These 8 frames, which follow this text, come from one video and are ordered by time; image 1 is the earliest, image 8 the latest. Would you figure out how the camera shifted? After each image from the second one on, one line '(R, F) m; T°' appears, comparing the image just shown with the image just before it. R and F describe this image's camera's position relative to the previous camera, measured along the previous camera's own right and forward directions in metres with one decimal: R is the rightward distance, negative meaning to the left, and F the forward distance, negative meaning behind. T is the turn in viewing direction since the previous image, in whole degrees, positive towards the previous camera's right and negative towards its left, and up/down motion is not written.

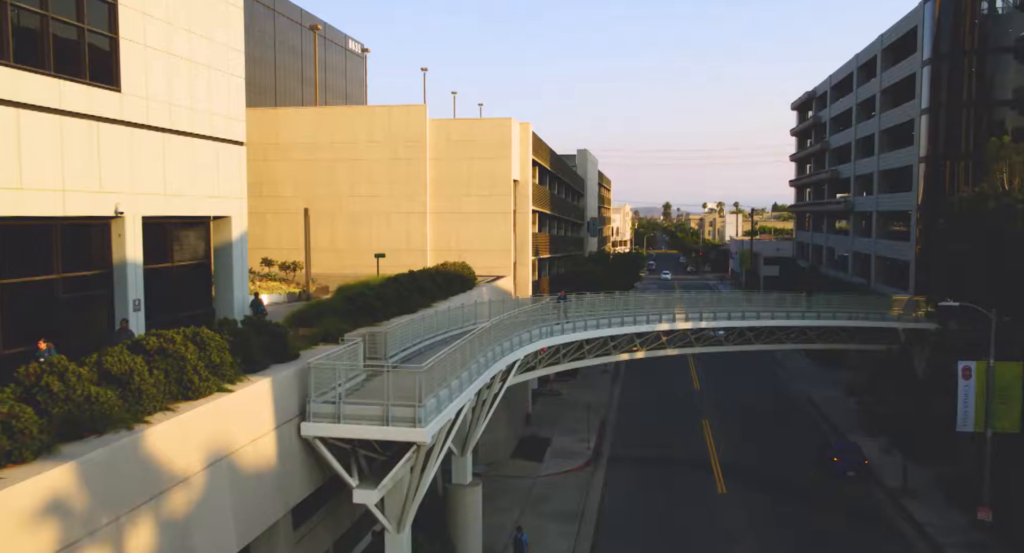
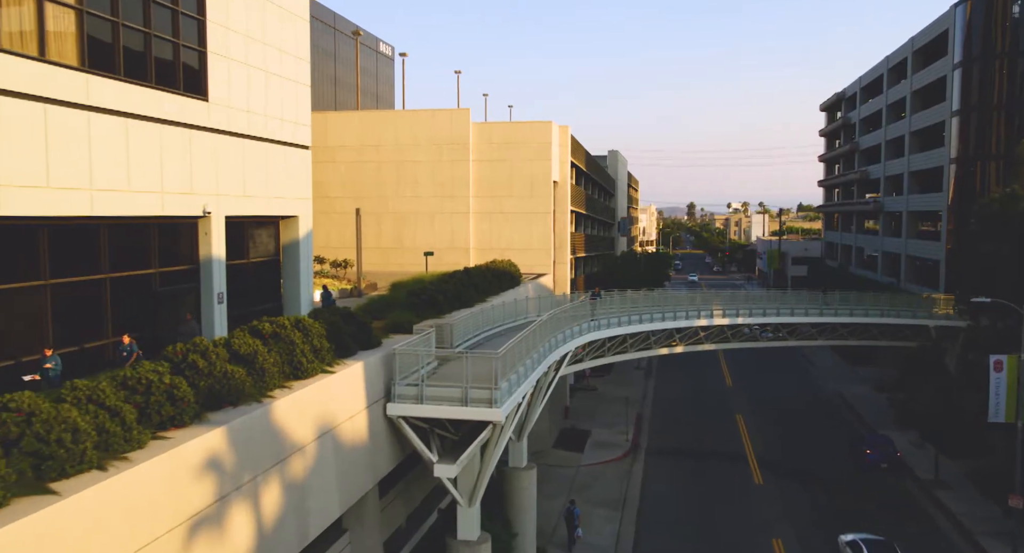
(-1.0, -1.4) m; -2°
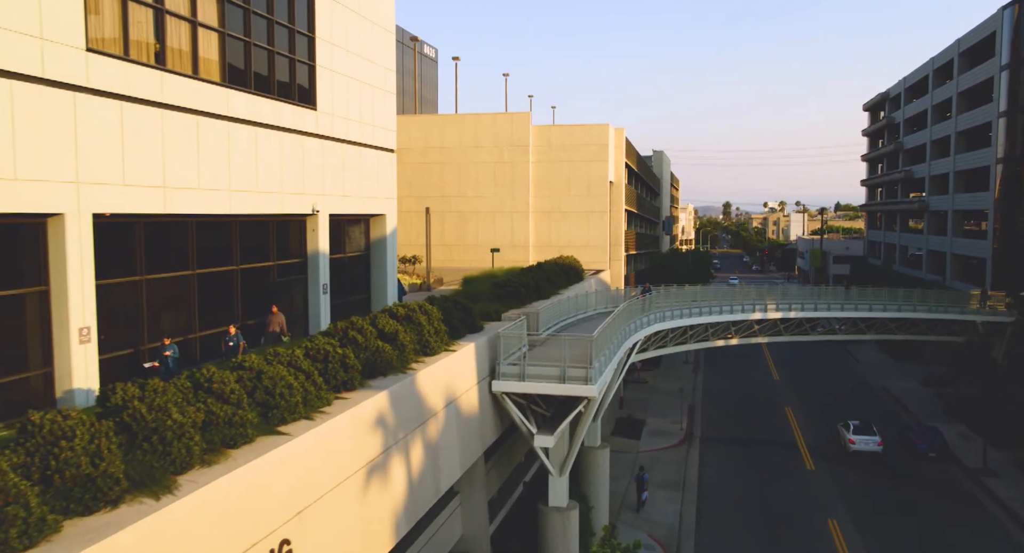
(-1.5, -1.9) m; -2°
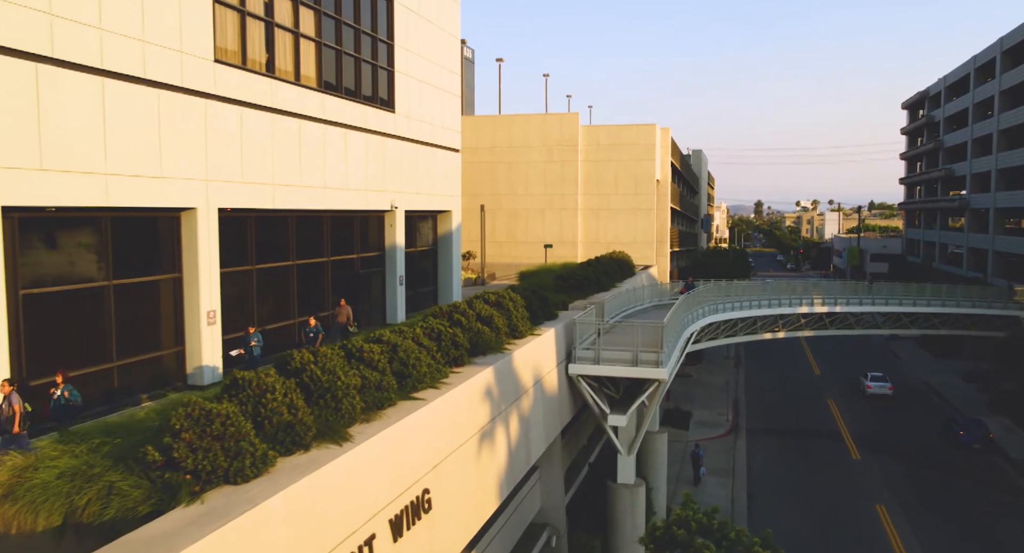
(-1.3, -1.4) m; -2°
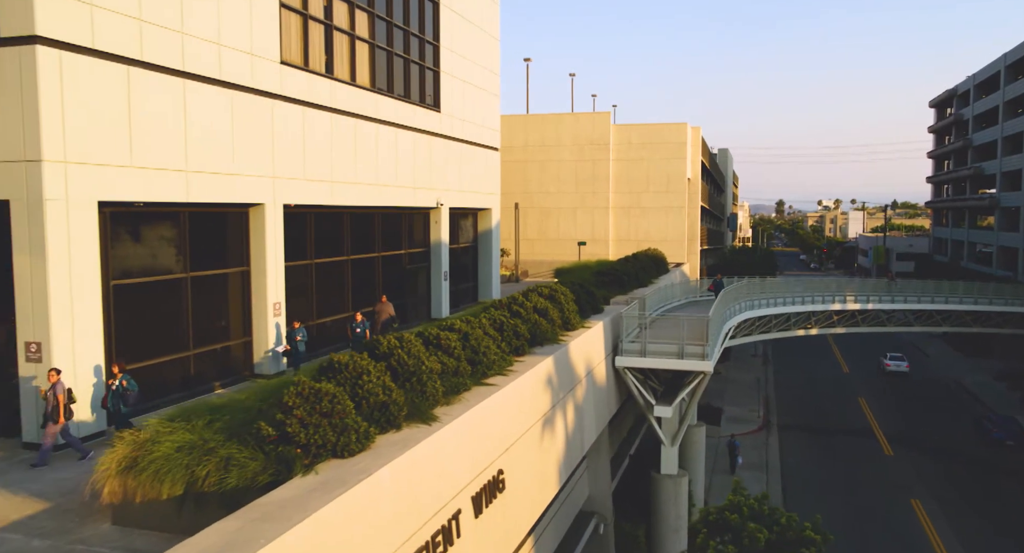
(-0.8, -0.5) m; -1°
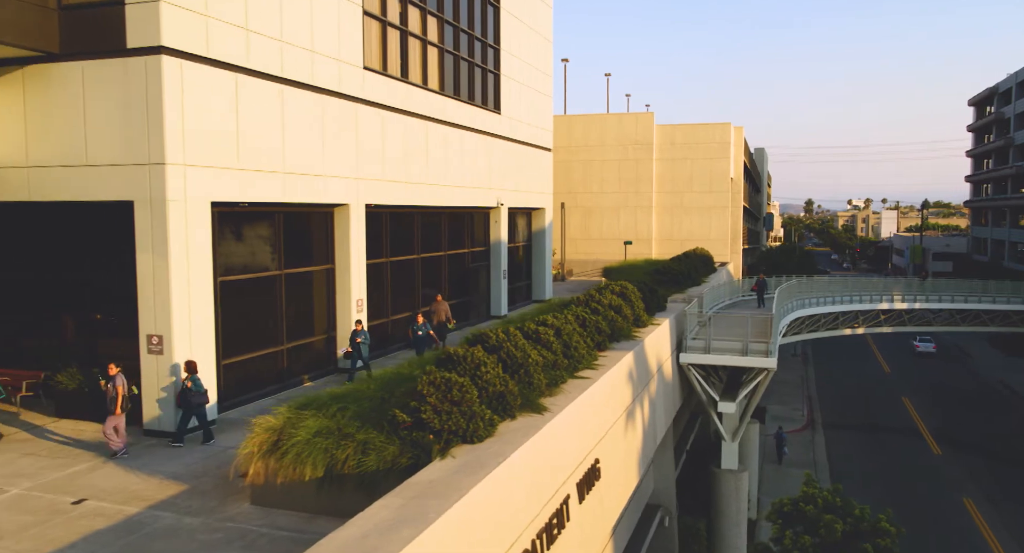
(-1.2, -0.5) m; -2°
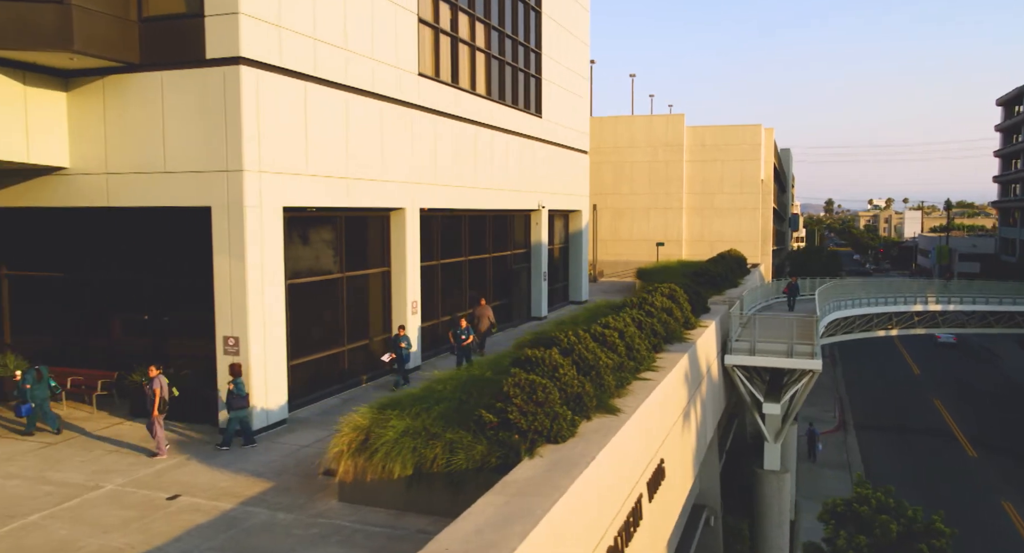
(-0.9, -0.3) m; -1°
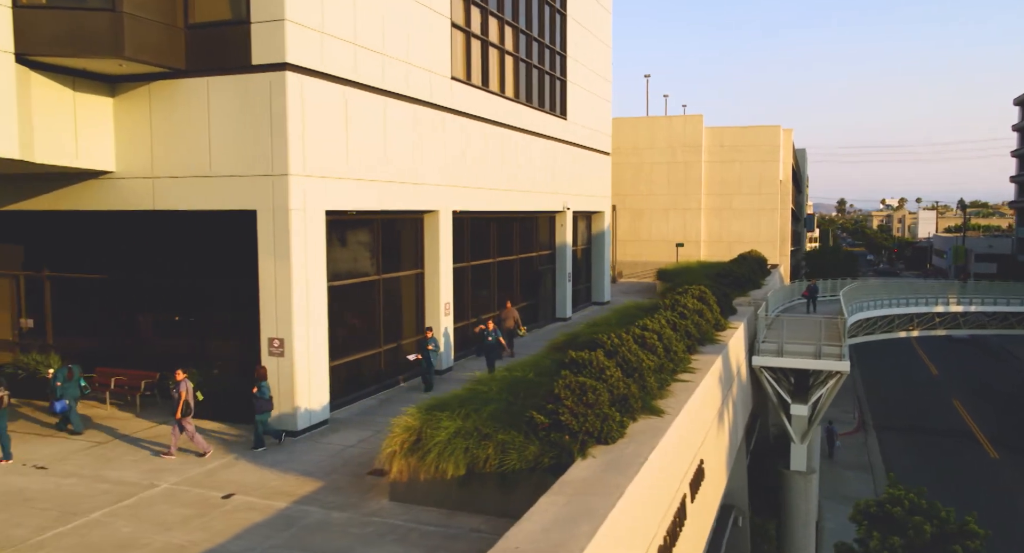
(-0.6, -0.2) m; -1°
